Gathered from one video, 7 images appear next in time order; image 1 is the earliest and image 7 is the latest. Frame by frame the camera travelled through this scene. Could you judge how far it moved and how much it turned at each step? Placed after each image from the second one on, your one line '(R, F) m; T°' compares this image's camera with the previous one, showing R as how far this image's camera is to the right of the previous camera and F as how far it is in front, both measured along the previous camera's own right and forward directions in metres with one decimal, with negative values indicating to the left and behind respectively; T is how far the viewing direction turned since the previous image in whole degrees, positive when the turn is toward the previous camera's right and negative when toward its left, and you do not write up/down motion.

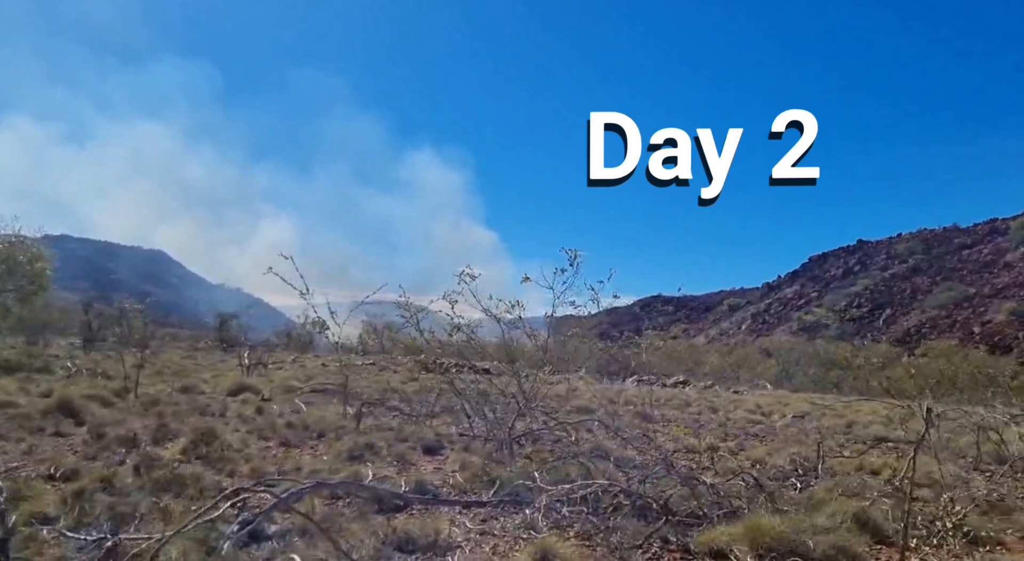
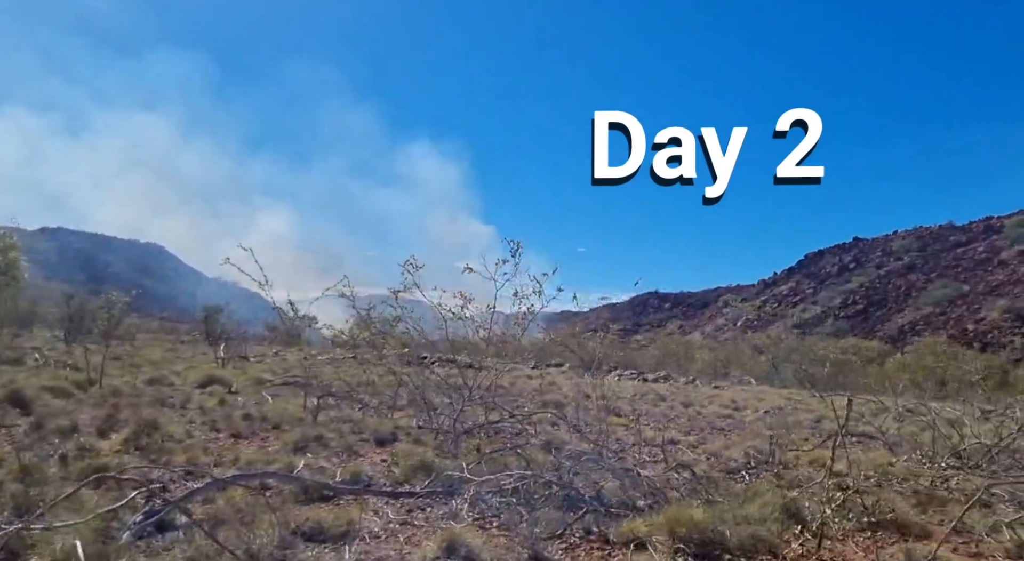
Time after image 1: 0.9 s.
(+0.4, 0.0) m; +1°
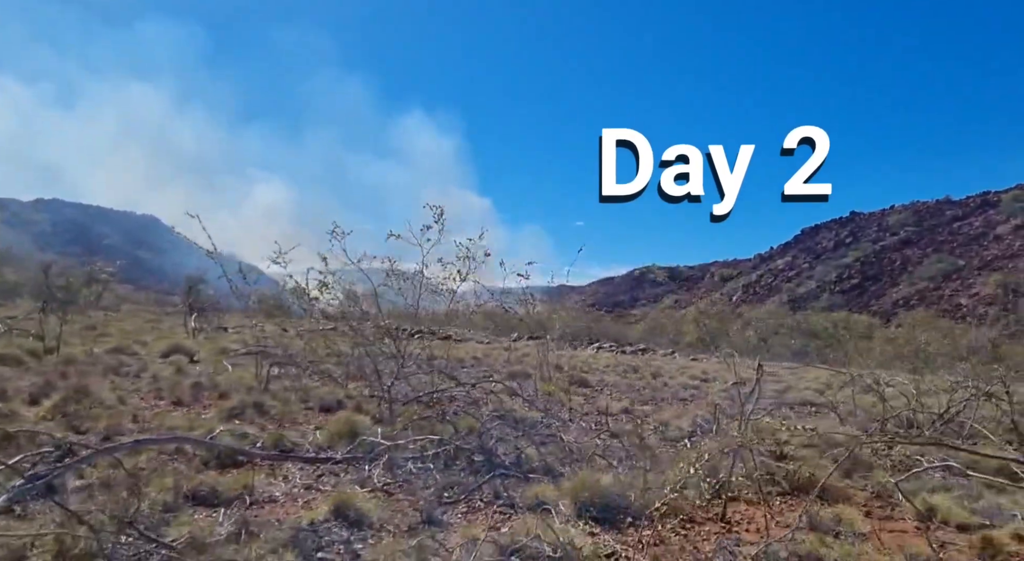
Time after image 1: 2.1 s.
(+0.4, +0.1) m; +1°
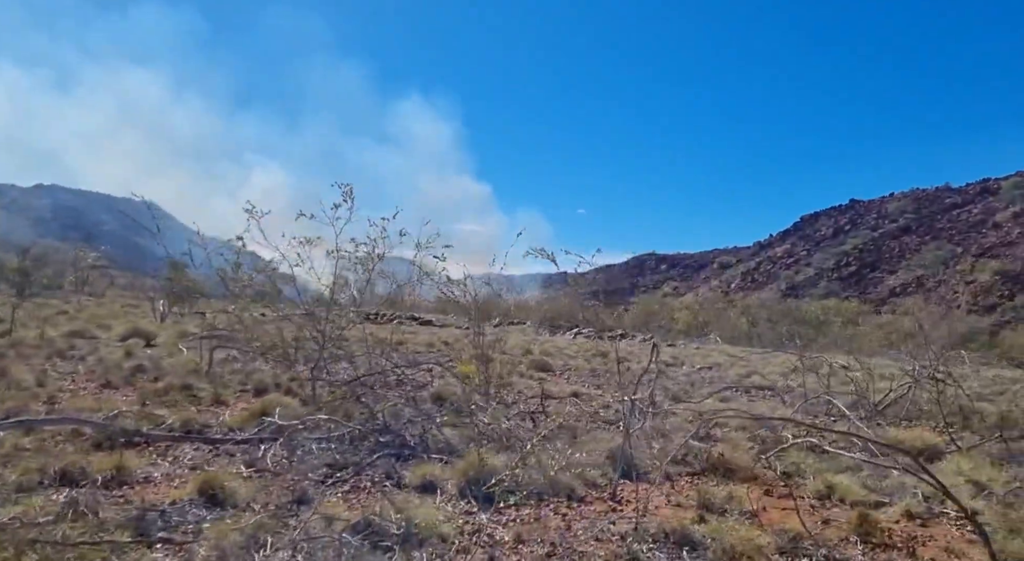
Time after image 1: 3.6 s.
(+0.5, 0.0) m; +1°
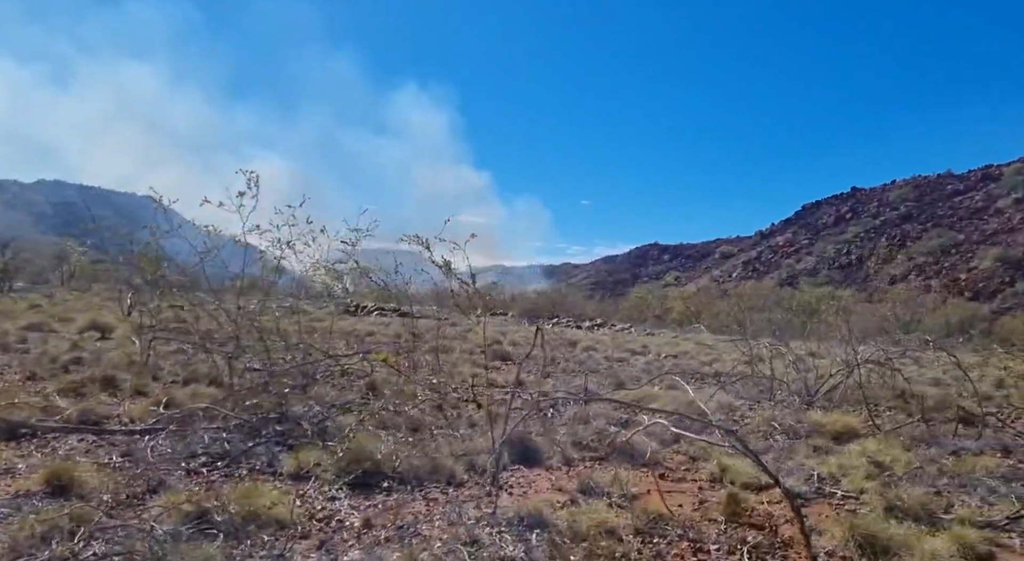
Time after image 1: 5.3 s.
(+0.6, 0.0) m; +1°
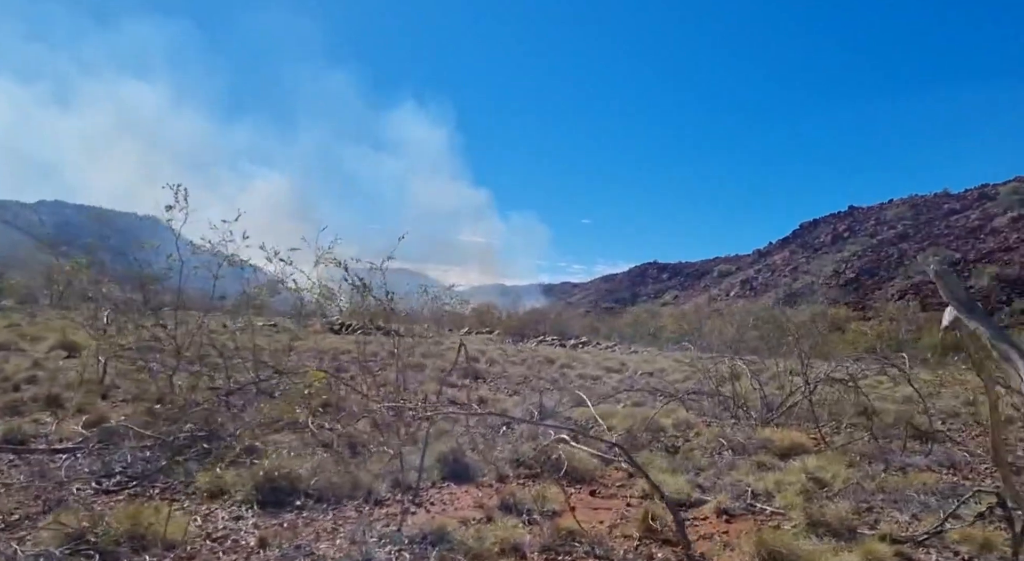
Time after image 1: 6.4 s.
(+0.4, 0.0) m; +1°
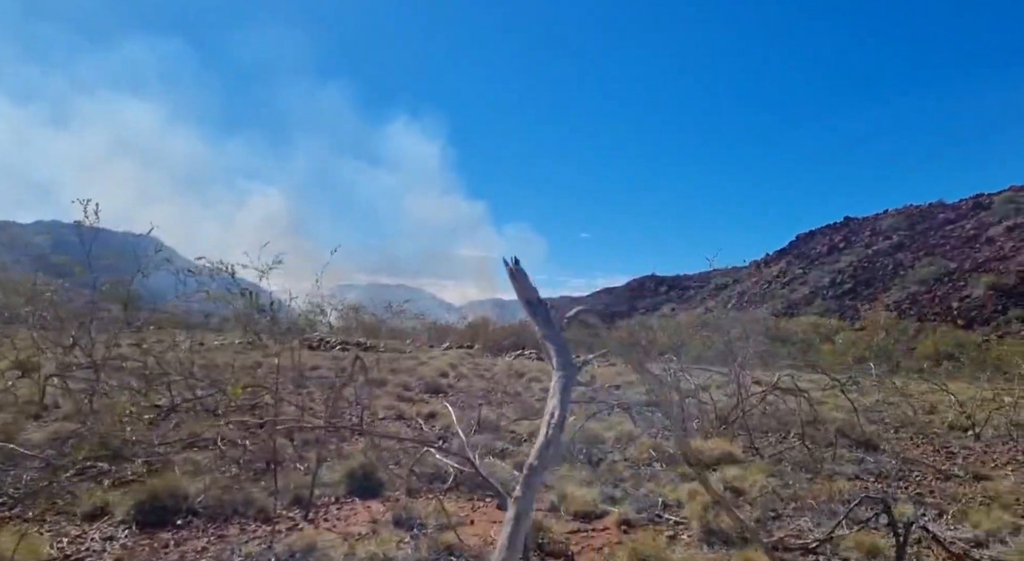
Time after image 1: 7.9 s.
(+0.5, 0.0) m; +1°
